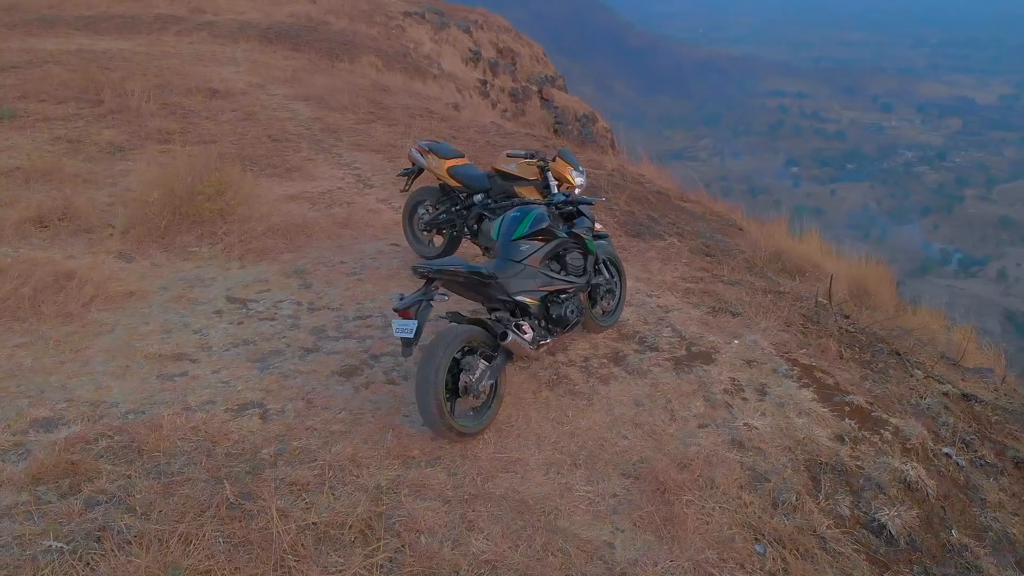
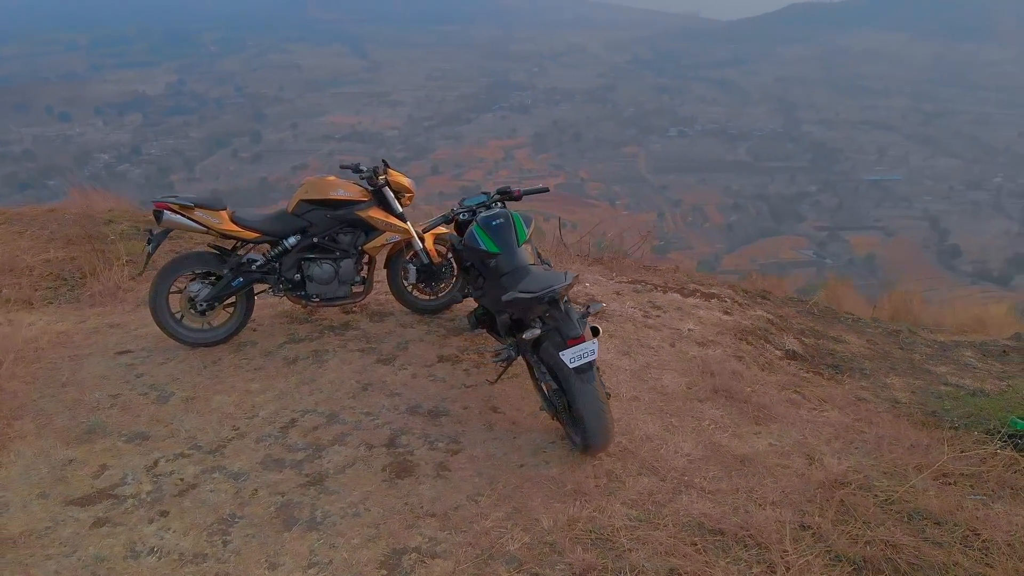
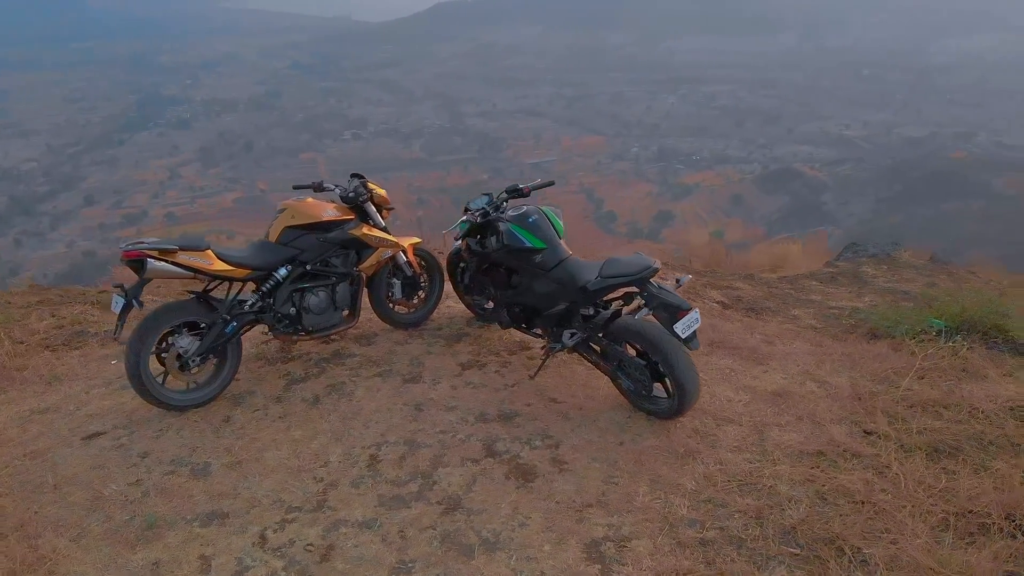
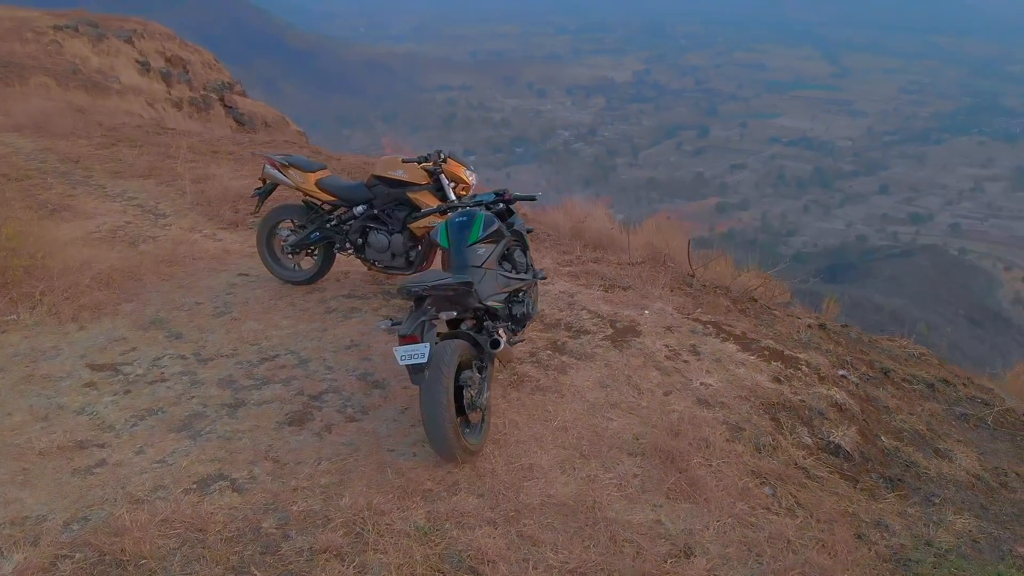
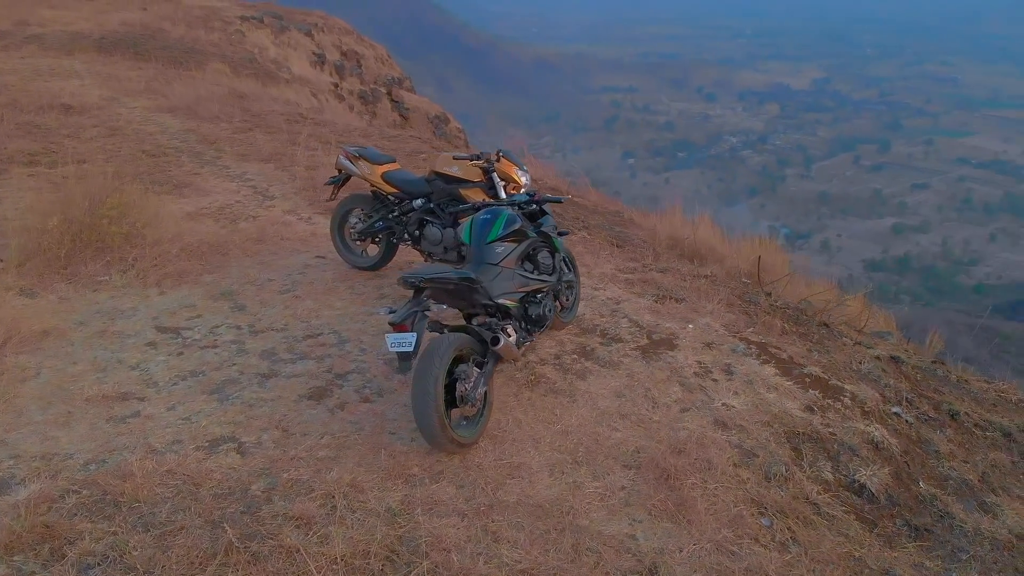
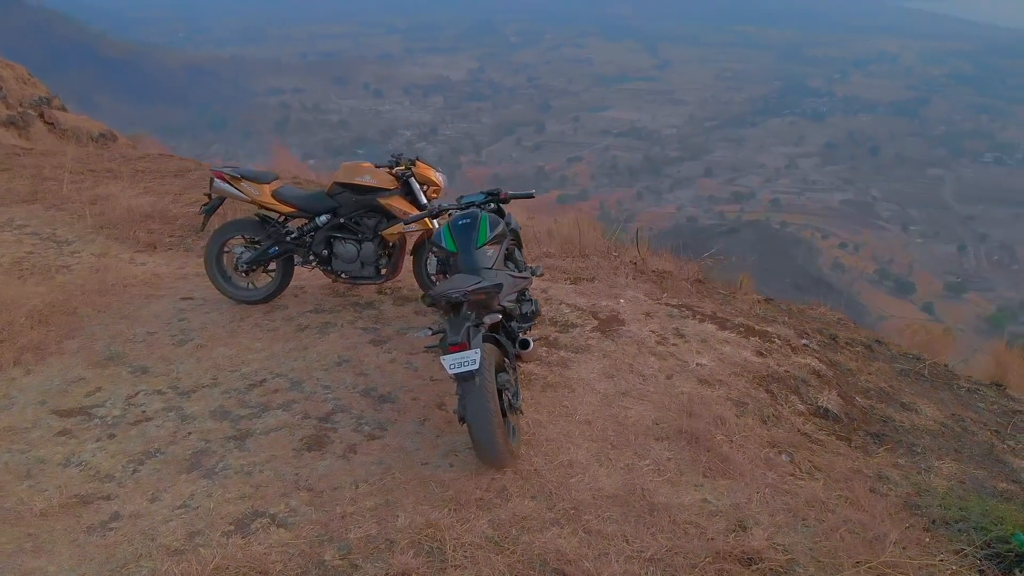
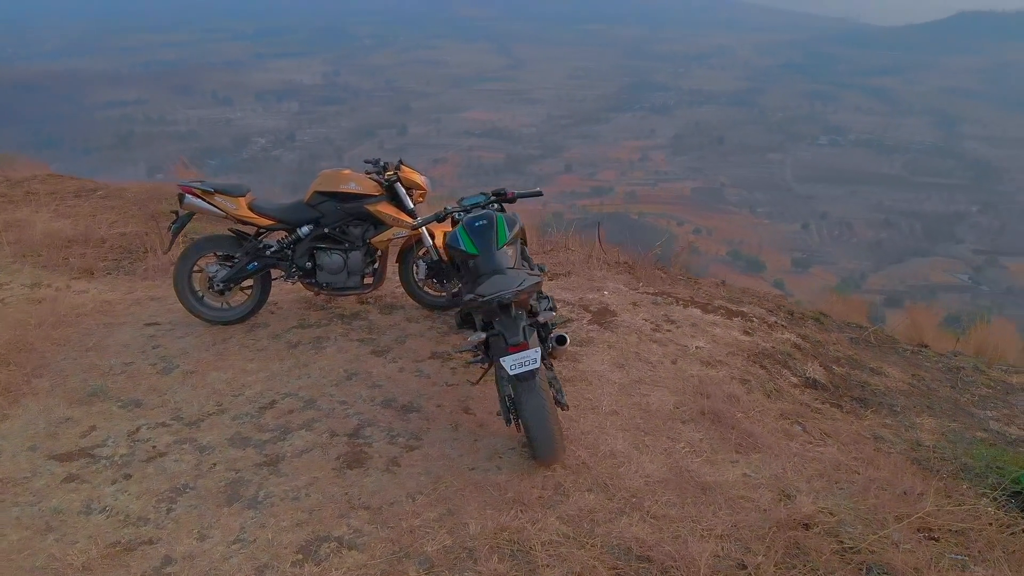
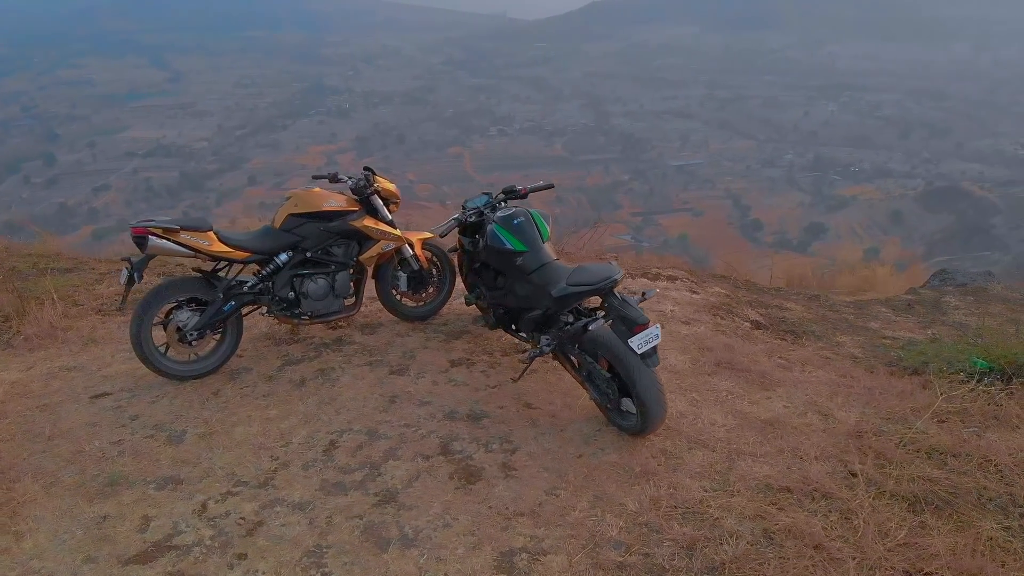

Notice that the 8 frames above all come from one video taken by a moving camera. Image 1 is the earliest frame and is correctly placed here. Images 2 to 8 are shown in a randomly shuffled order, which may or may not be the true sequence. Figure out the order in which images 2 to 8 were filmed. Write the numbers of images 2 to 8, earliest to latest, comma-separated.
5, 4, 6, 7, 2, 8, 3
